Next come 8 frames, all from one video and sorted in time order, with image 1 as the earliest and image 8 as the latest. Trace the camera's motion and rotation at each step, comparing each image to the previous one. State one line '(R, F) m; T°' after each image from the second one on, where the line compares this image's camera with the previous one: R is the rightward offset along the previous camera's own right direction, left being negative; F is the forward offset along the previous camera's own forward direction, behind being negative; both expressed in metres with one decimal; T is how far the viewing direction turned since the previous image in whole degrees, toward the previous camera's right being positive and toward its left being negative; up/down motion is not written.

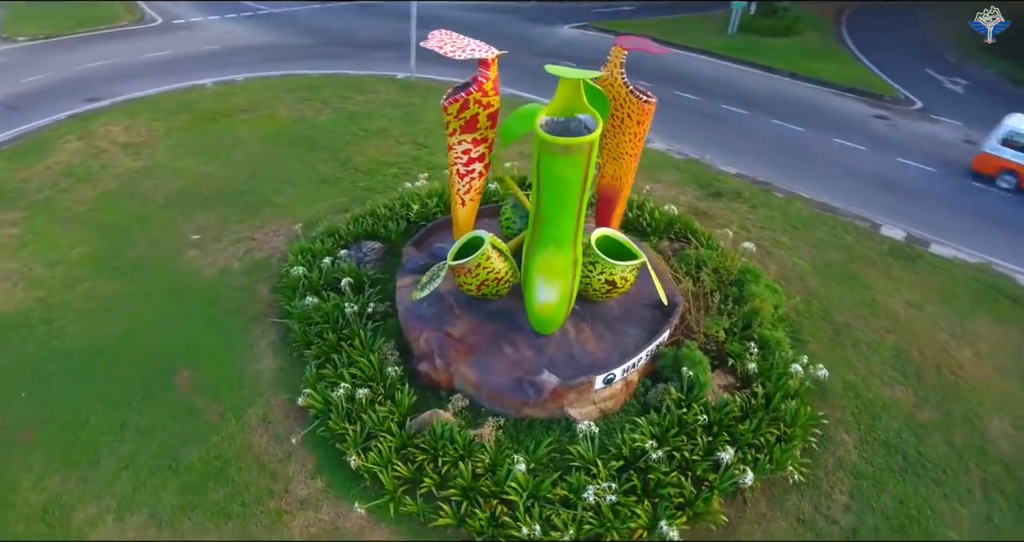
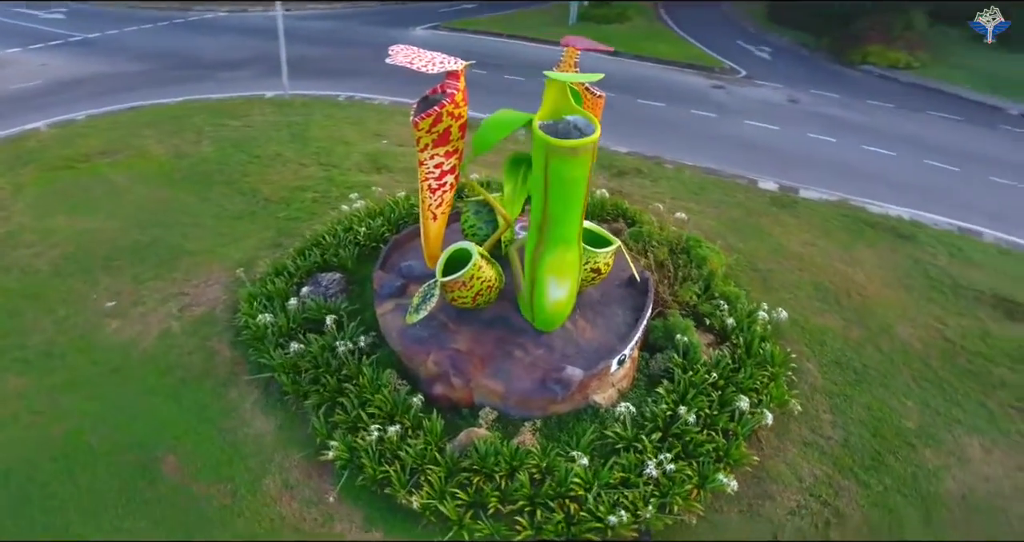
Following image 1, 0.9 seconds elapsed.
(-2.0, +0.2) m; +15°
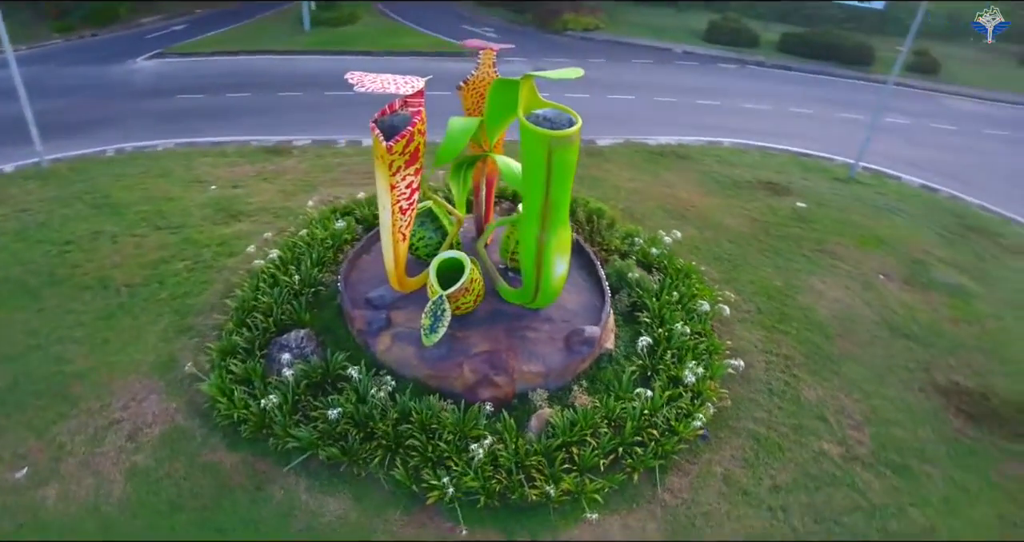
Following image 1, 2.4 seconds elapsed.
(-3.6, +0.4) m; +26°
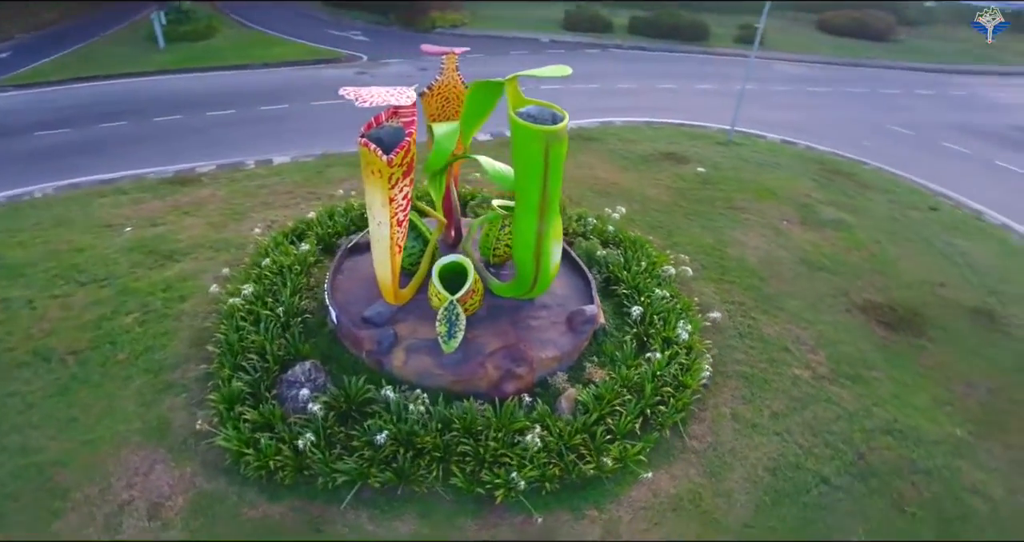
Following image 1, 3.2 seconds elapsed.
(-2.0, 0.0) m; +13°
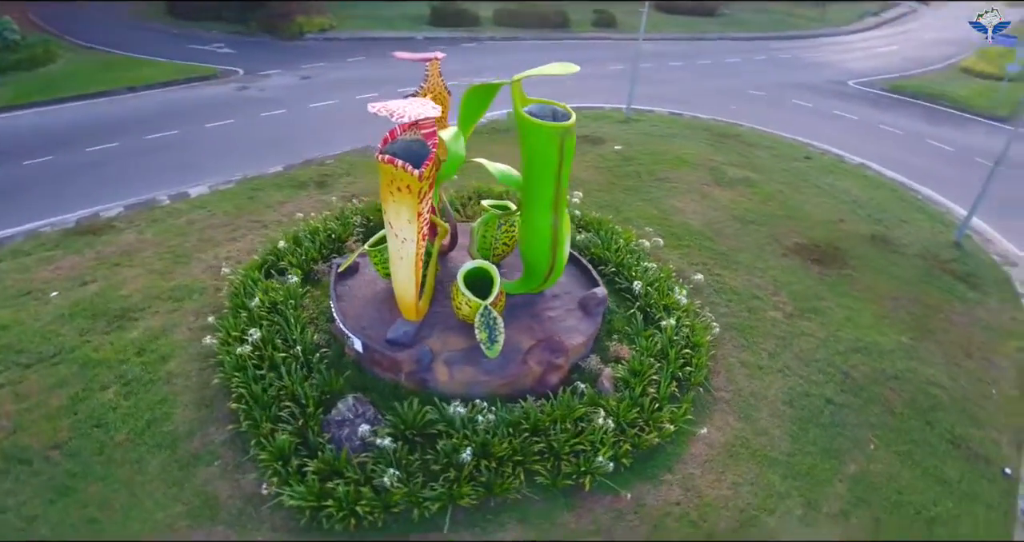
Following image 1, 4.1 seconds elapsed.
(-2.3, +0.2) m; +14°
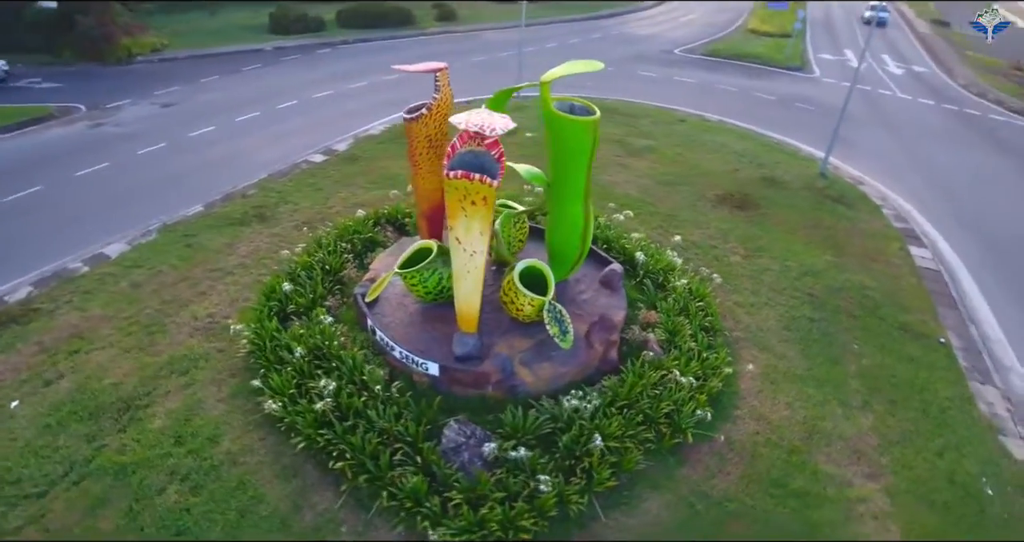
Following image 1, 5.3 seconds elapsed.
(-3.1, +0.3) m; +16°
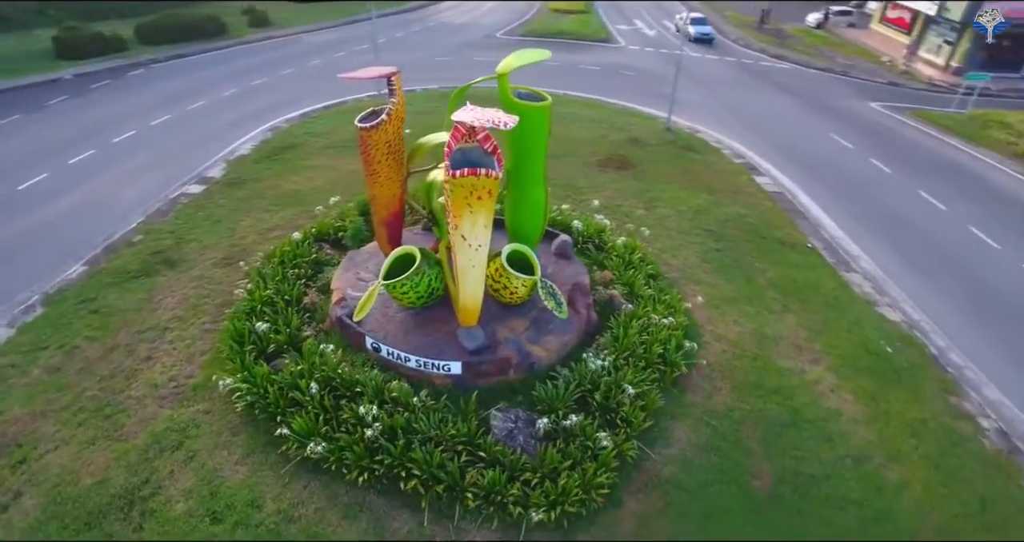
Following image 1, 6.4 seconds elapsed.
(-2.4, +0.1) m; +17°
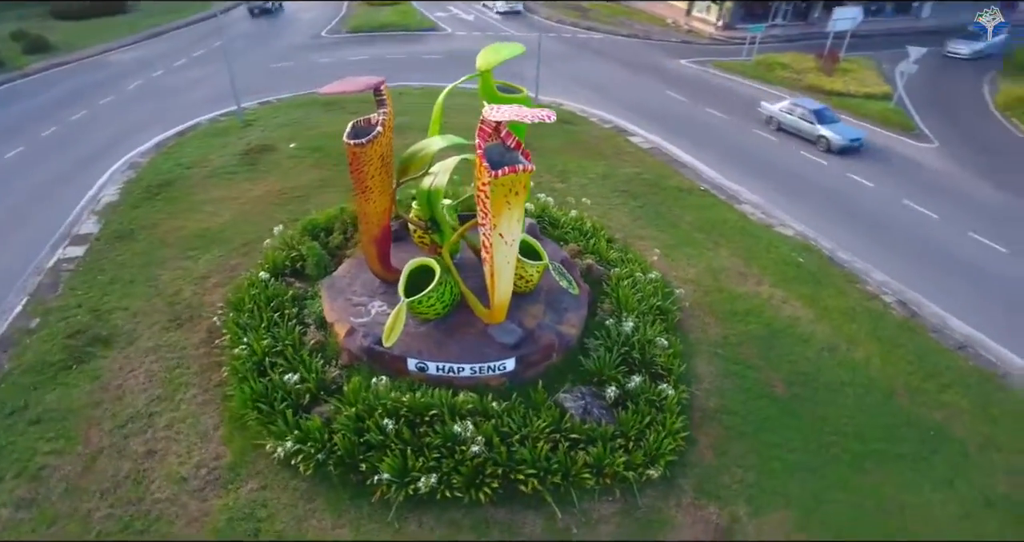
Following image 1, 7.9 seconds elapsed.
(-2.8, +0.4) m; +17°
